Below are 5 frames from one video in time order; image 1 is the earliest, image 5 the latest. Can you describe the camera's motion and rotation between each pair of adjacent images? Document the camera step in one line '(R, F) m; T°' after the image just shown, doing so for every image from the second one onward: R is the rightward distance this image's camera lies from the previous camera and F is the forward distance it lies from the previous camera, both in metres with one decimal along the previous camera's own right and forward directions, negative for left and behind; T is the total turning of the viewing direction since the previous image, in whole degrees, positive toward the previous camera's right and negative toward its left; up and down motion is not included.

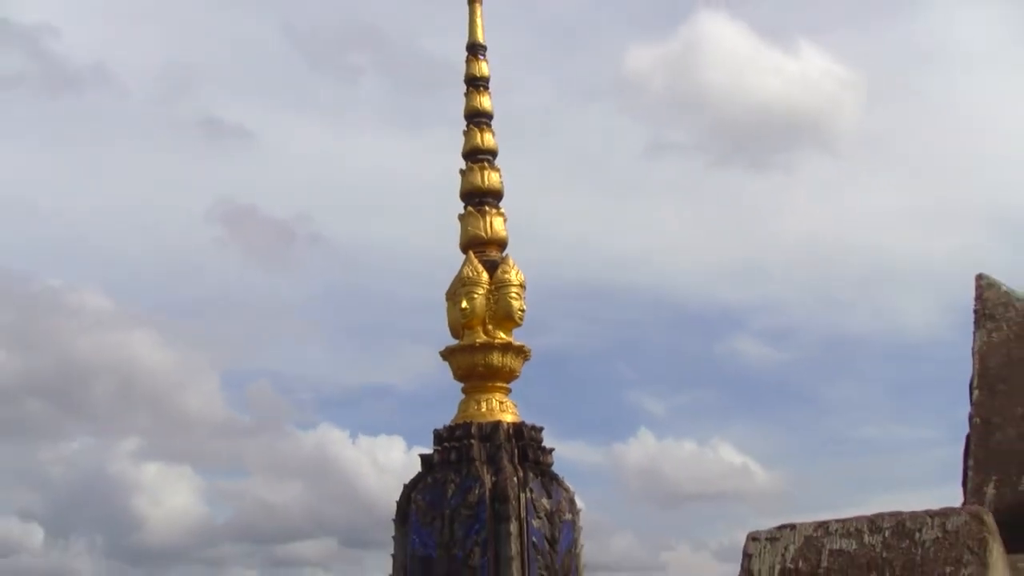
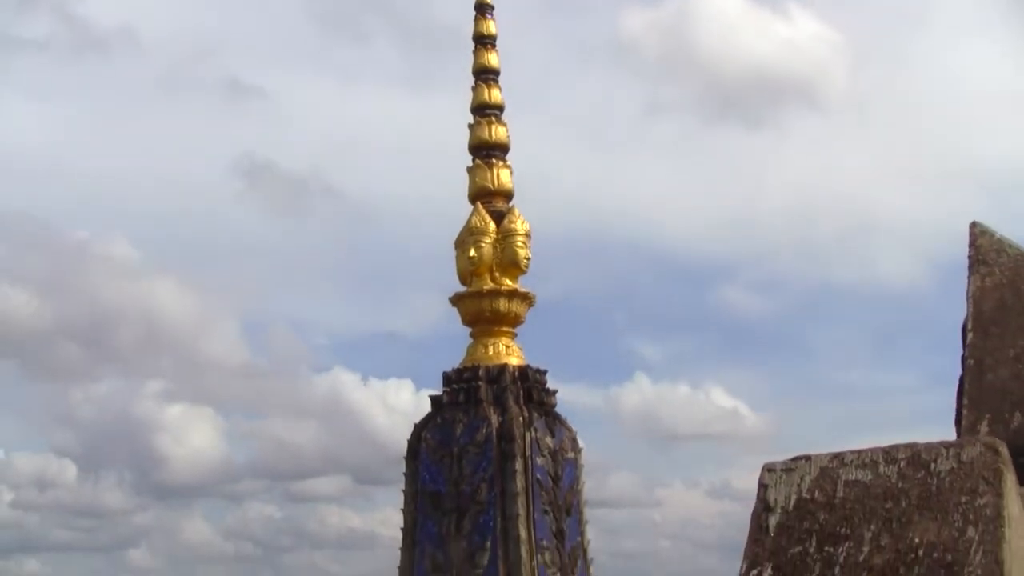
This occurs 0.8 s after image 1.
(0.0, -0.6) m; 0°
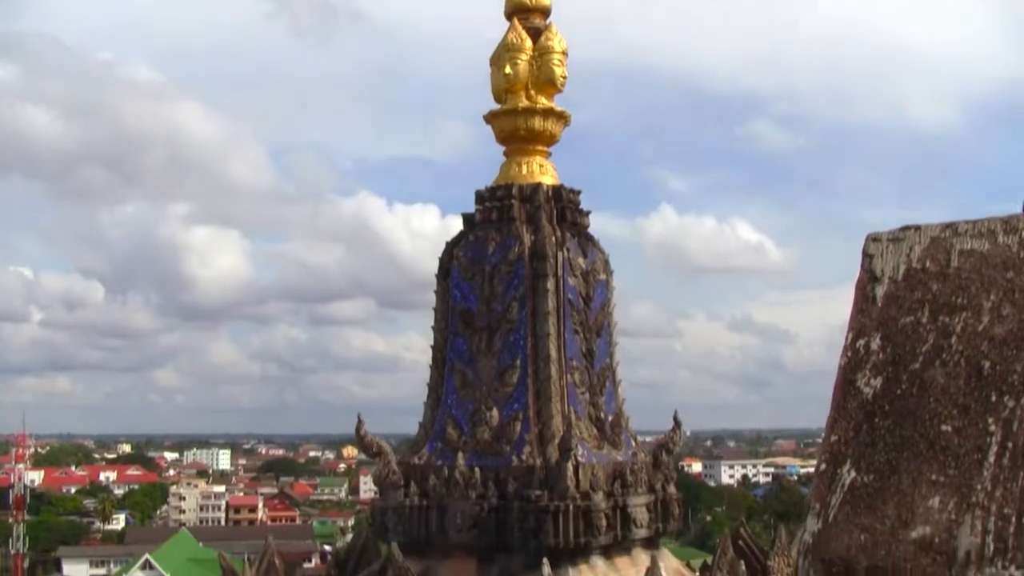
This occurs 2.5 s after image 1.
(-0.1, +0.1) m; -1°
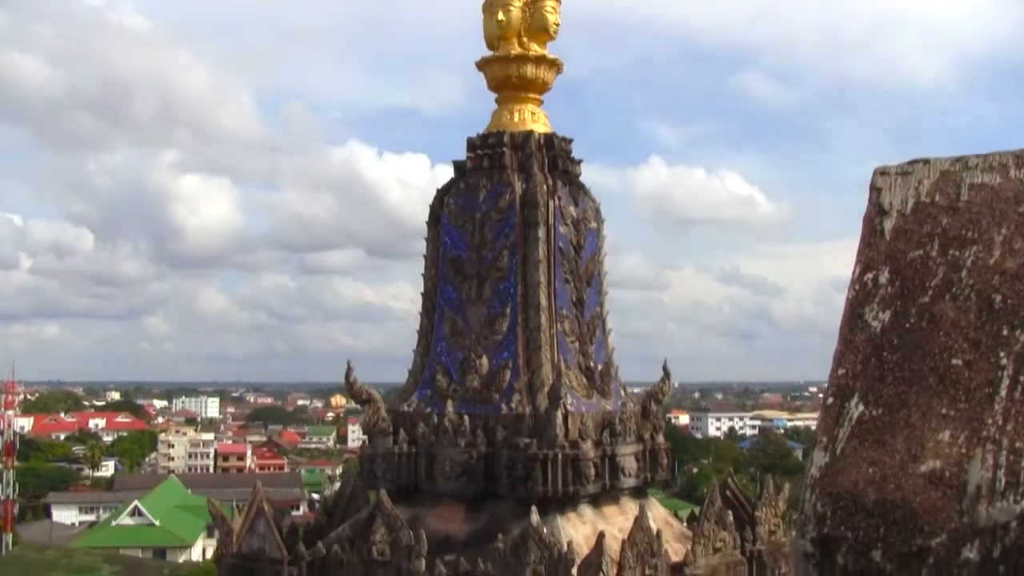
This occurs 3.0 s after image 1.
(0.0, 0.0) m; 0°
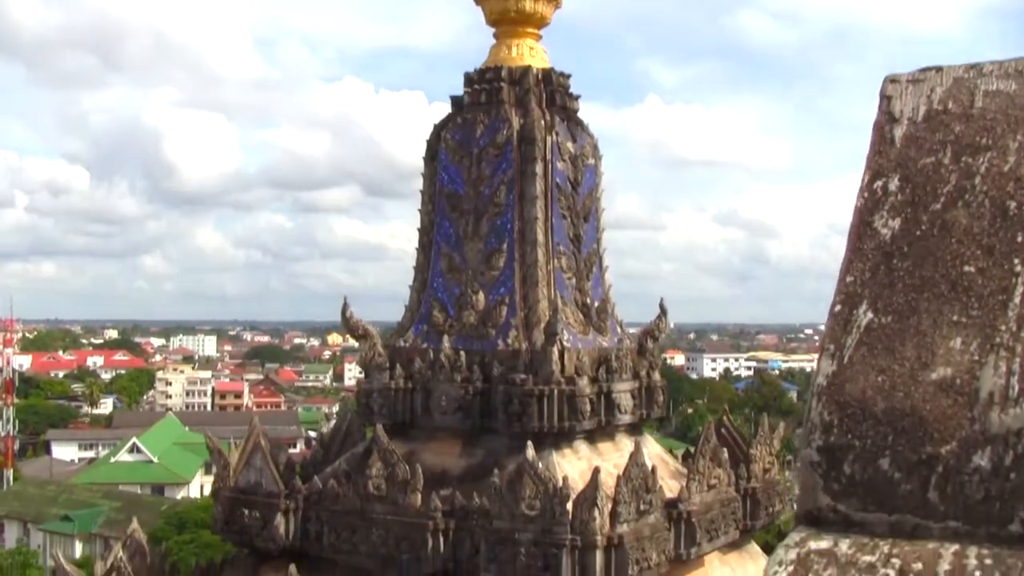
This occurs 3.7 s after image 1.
(0.0, 0.0) m; 0°
